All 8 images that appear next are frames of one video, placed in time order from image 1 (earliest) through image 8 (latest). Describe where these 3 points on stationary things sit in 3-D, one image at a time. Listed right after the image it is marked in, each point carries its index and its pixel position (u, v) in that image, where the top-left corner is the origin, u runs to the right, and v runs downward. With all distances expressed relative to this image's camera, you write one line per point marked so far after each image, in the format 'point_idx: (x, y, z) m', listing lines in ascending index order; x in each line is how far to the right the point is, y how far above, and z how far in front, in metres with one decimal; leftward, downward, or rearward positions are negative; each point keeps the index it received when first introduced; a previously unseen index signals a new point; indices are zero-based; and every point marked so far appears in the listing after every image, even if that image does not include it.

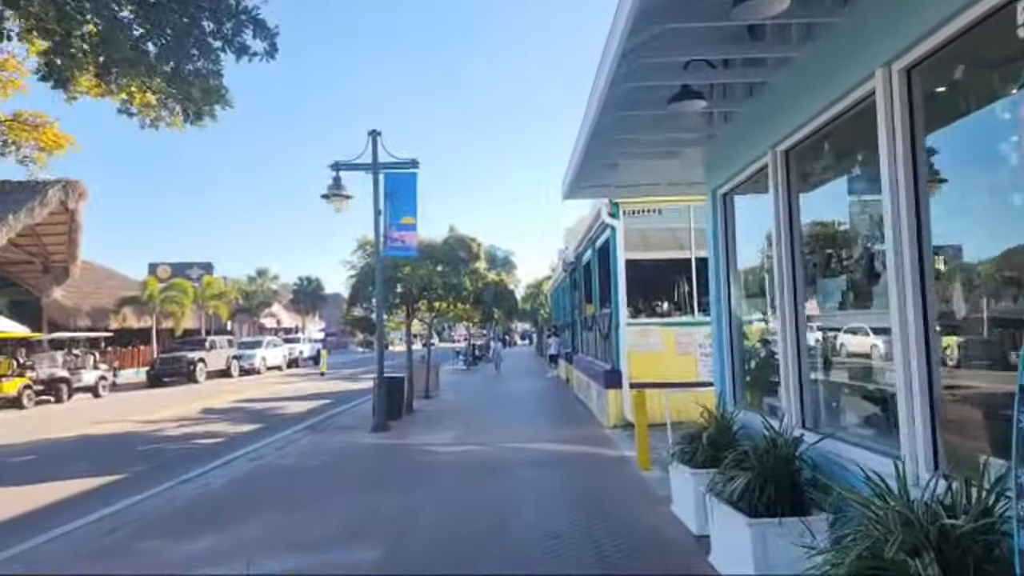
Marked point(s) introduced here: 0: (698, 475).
0: (+2.0, -2.0, +6.7) m
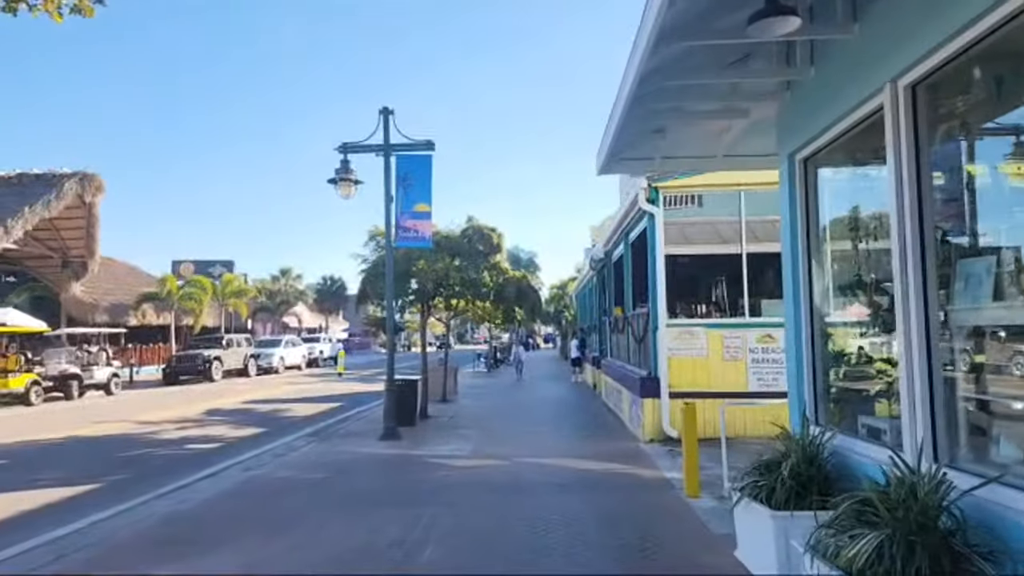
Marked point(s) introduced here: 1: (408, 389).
0: (+2.2, -1.9, +5.0) m
1: (-2.6, -2.6, +15.2) m
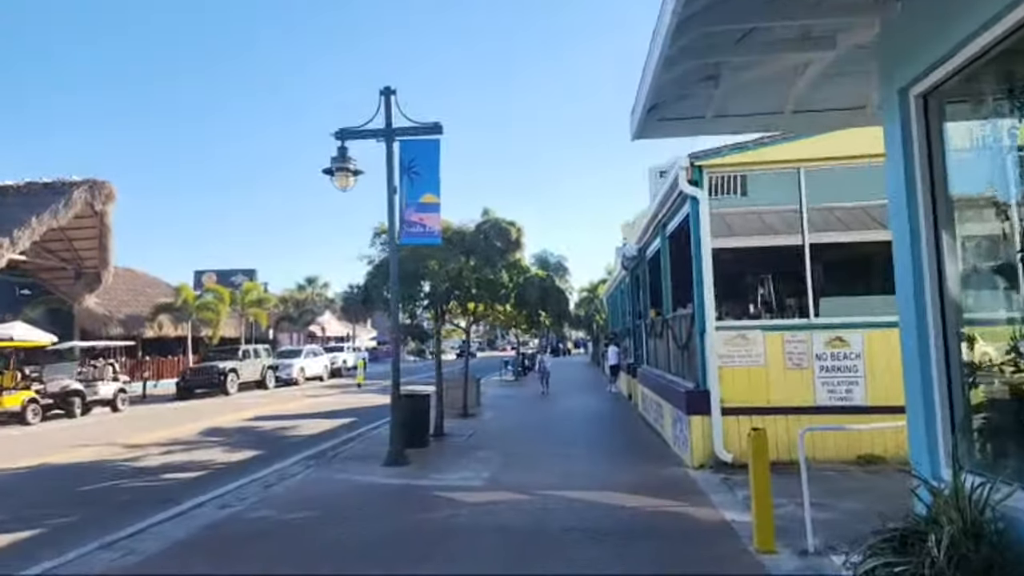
0: (+2.2, -1.8, +3.1) m
1: (-2.1, -2.6, +13.5) m
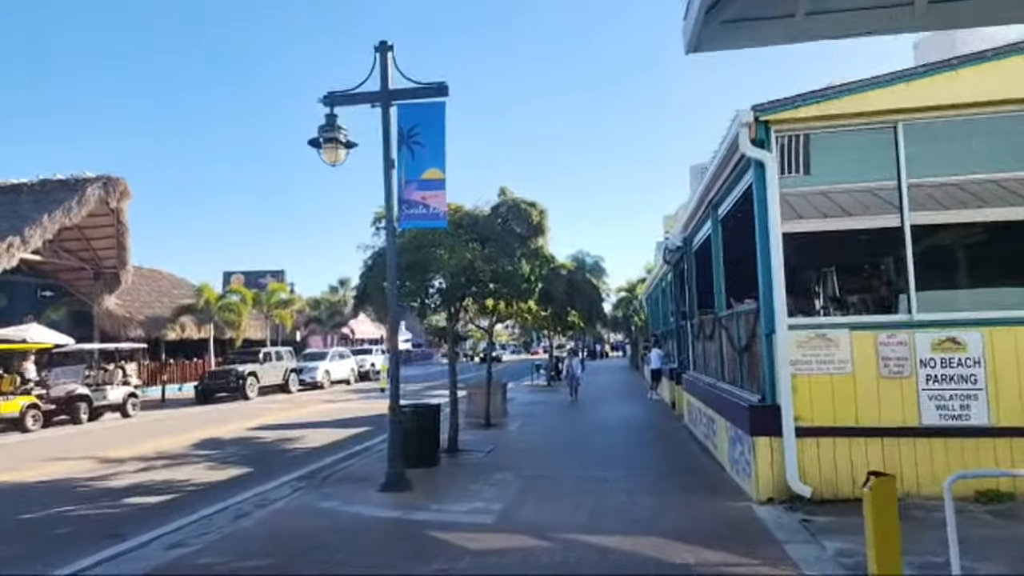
0: (+2.0, -1.6, +1.0) m
1: (-1.6, -2.5, +11.6) m
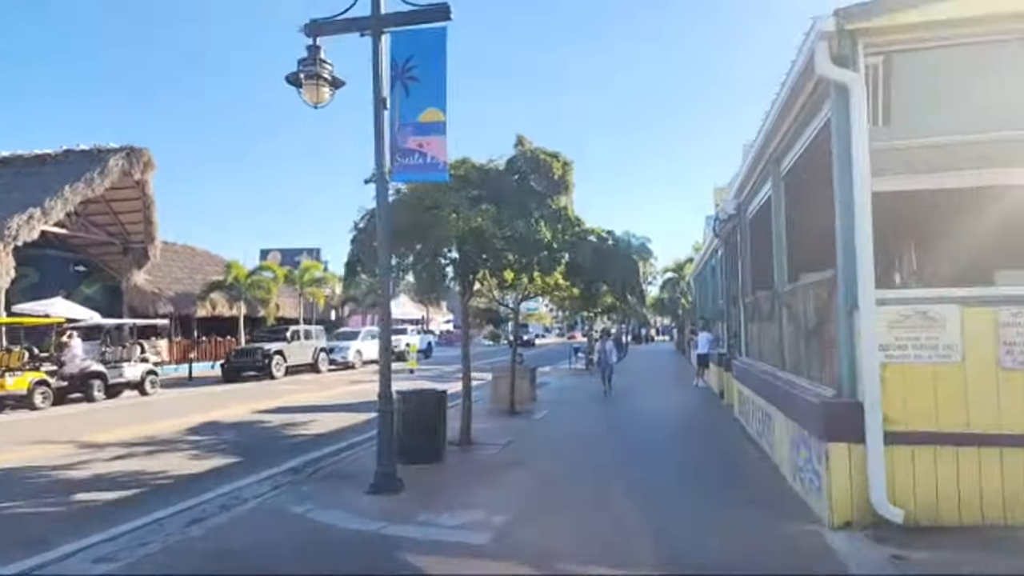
0: (+1.5, -1.4, -0.9) m
1: (-1.4, -2.0, +10.0) m
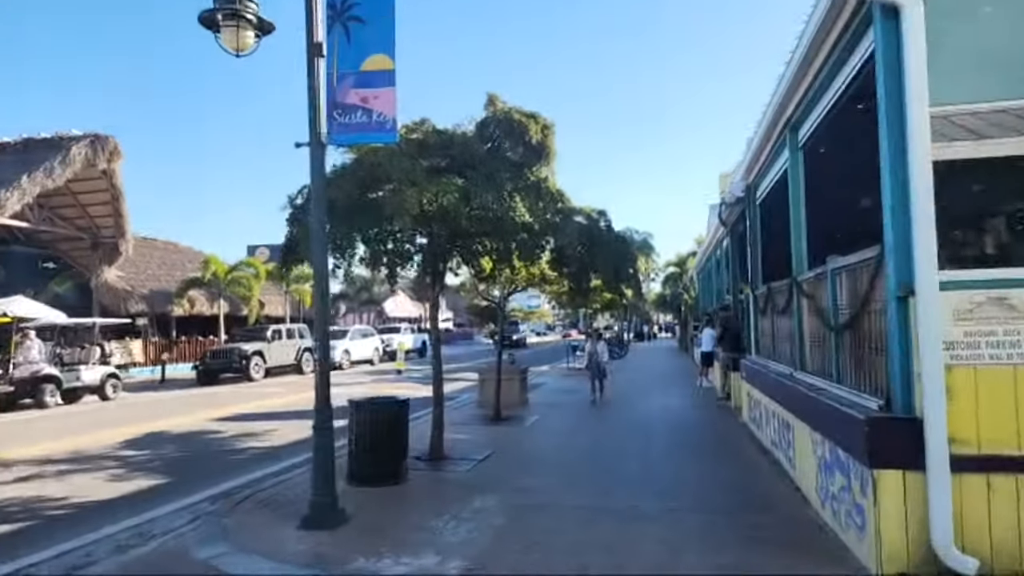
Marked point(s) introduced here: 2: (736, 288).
0: (+1.1, -1.3, -2.4) m
1: (-1.7, -1.8, +8.5) m
2: (+6.4, 0.0, +17.5) m
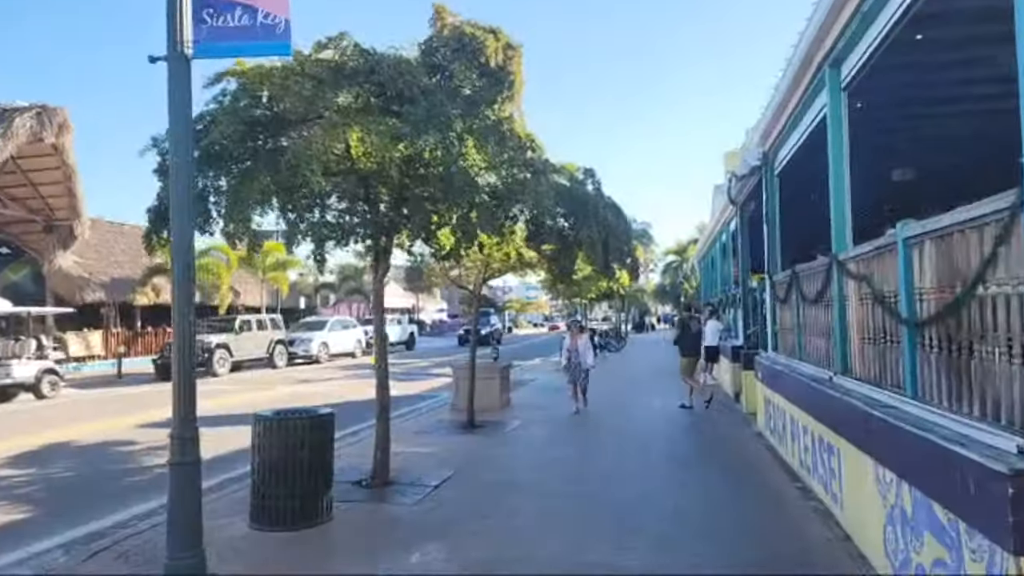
0: (+0.6, -1.2, -4.5) m
1: (-2.2, -1.6, +6.4) m
2: (+6.0, +0.4, +15.5) m
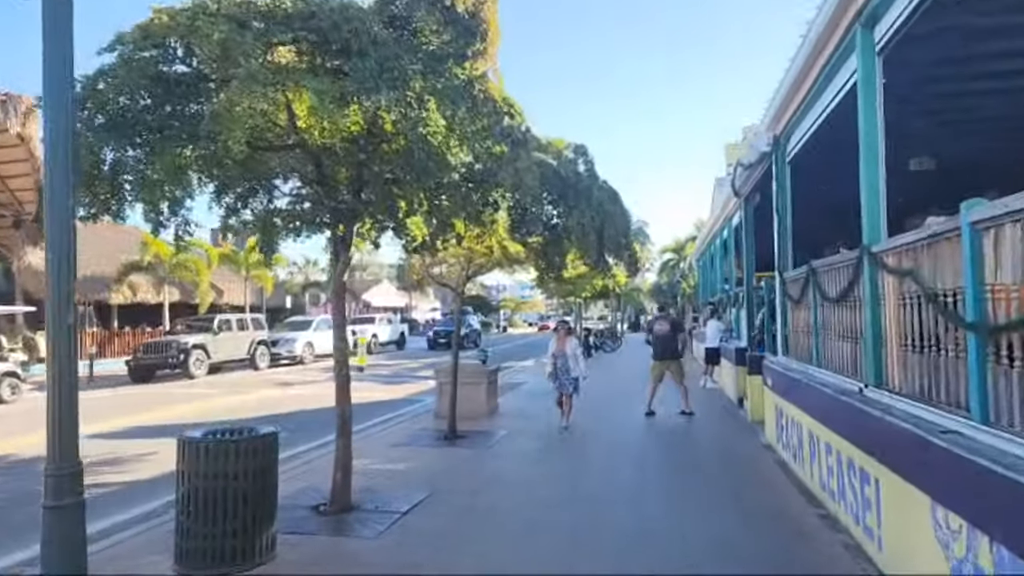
0: (+0.5, -1.2, -5.5) m
1: (-2.4, -1.6, +5.4) m
2: (+5.7, +0.4, +14.5) m
